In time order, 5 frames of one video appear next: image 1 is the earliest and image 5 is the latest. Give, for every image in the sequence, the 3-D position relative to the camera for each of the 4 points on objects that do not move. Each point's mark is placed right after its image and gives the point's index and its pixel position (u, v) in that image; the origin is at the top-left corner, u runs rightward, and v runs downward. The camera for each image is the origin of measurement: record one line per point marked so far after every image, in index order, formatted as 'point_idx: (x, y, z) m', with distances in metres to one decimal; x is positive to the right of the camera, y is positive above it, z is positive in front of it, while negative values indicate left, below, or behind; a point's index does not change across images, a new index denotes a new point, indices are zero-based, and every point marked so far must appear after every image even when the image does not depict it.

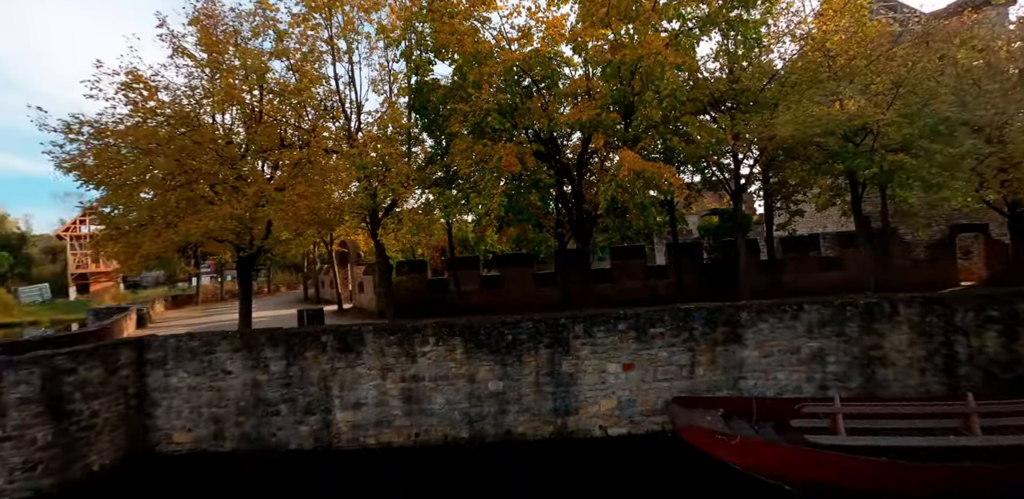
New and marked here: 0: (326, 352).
0: (-3.7, -2.0, +8.8) m
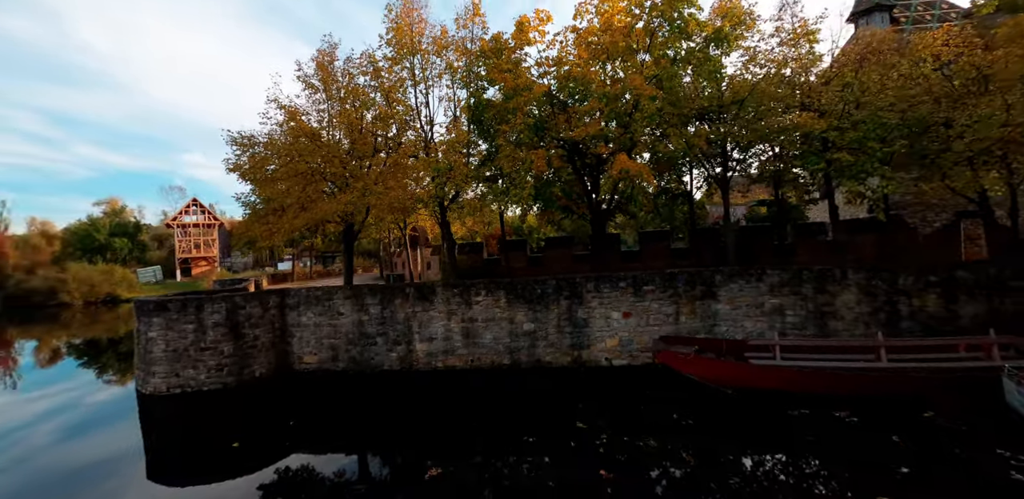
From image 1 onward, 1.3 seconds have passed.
0: (-2.9, -1.3, +12.2) m
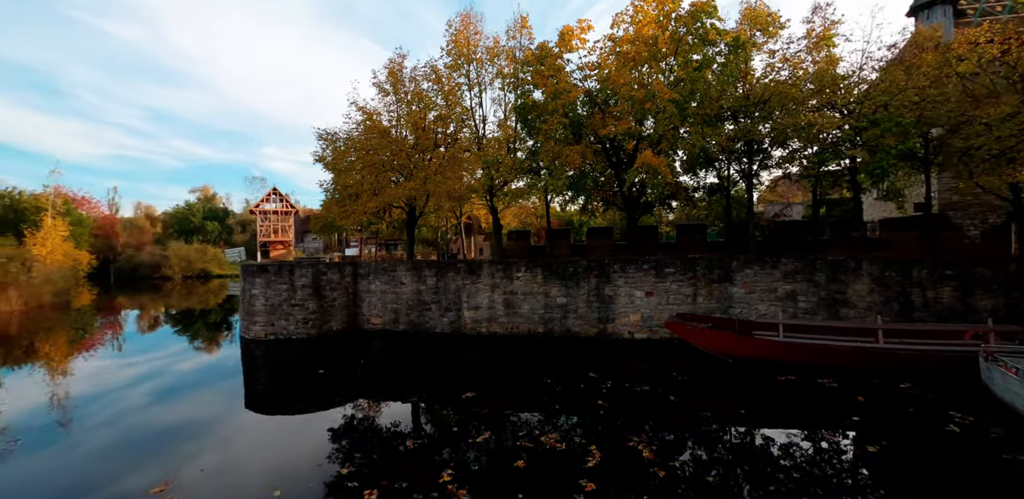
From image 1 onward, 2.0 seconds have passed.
0: (-1.7, -0.7, +14.2) m
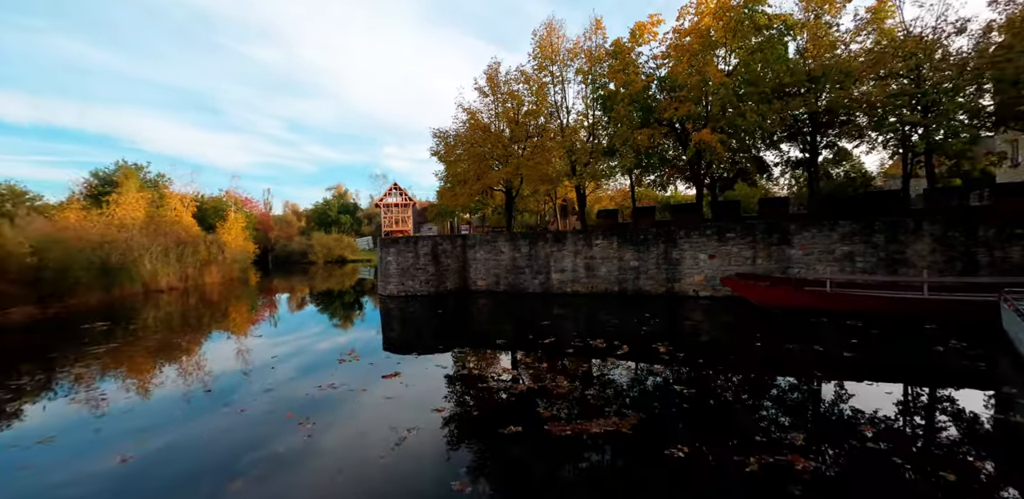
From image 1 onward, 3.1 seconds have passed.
0: (+1.3, +0.3, +16.8) m
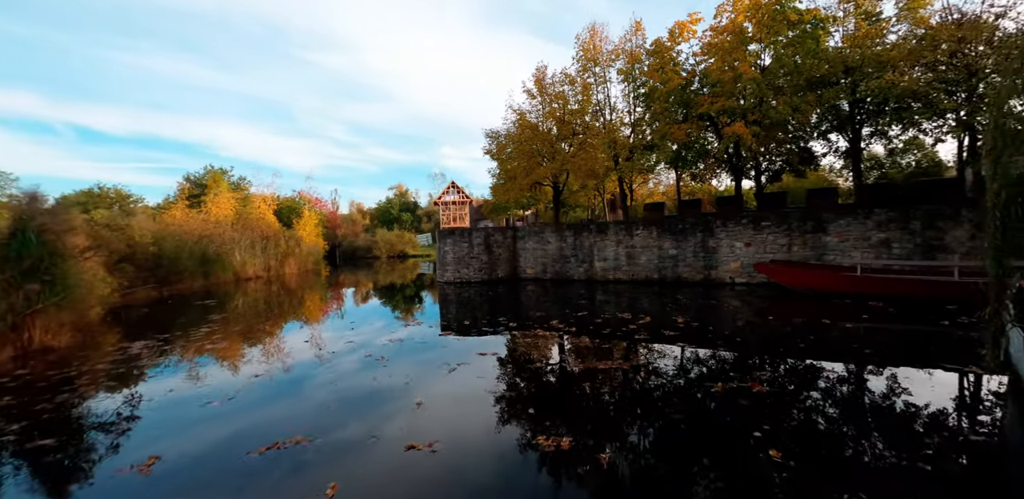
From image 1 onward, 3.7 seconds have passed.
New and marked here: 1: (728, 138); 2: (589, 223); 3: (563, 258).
0: (+3.2, +0.7, +17.9) m
1: (+6.7, +3.5, +13.7) m
2: (+3.1, +1.1, +18.0) m
3: (+2.2, -0.4, +19.0) m
